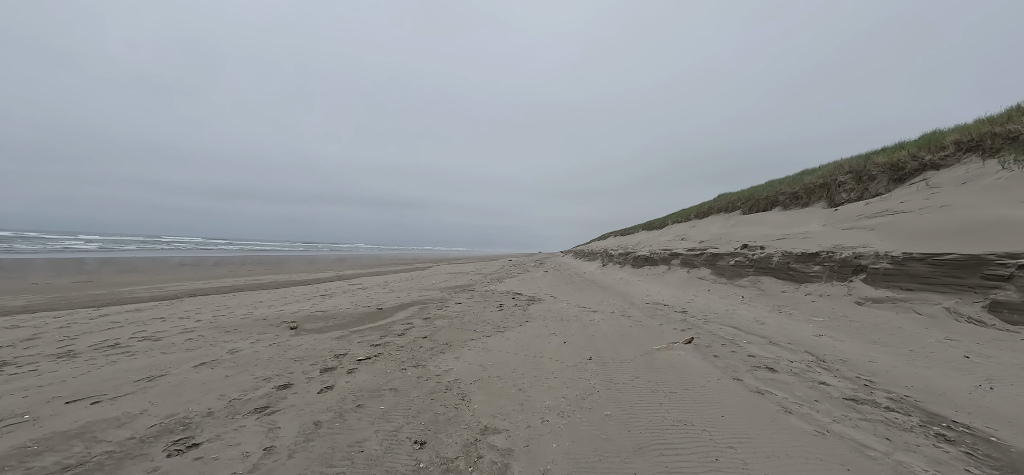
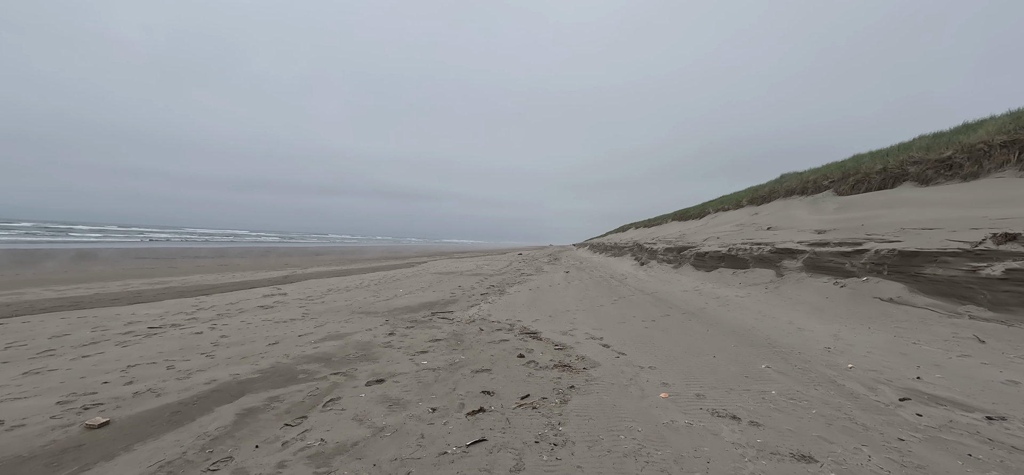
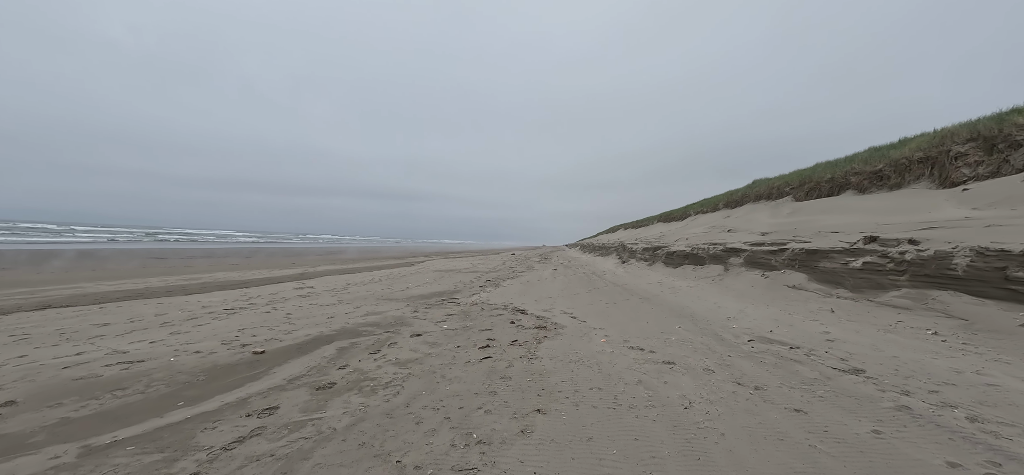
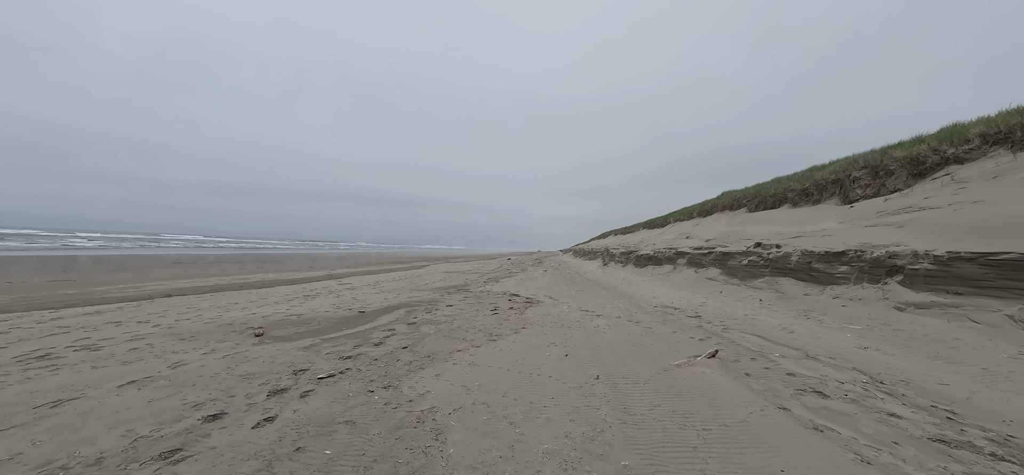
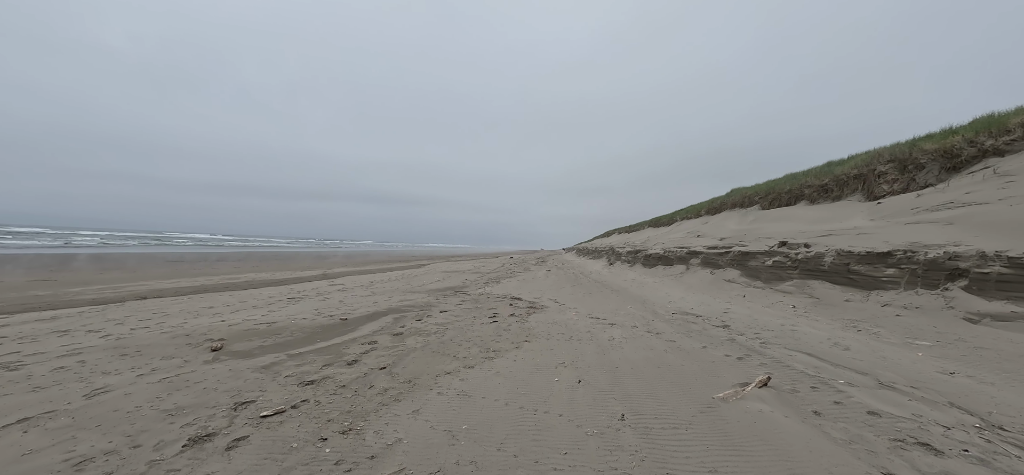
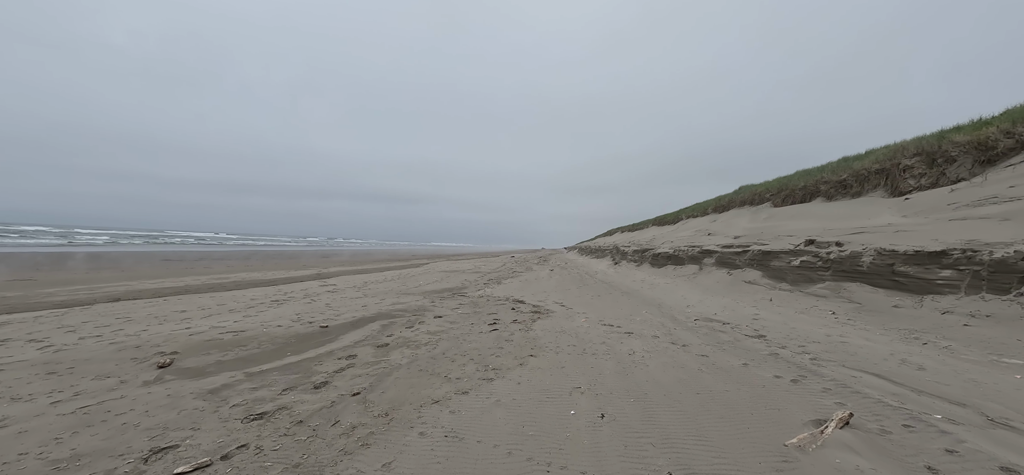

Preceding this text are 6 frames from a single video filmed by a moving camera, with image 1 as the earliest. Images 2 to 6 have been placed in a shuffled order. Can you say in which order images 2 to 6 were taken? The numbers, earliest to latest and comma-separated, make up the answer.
4, 5, 6, 3, 2
